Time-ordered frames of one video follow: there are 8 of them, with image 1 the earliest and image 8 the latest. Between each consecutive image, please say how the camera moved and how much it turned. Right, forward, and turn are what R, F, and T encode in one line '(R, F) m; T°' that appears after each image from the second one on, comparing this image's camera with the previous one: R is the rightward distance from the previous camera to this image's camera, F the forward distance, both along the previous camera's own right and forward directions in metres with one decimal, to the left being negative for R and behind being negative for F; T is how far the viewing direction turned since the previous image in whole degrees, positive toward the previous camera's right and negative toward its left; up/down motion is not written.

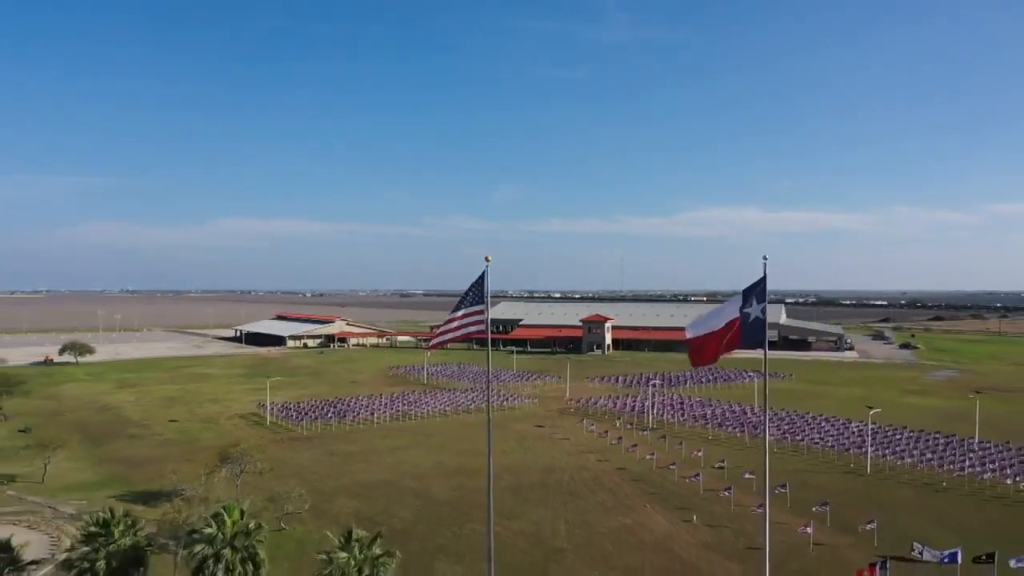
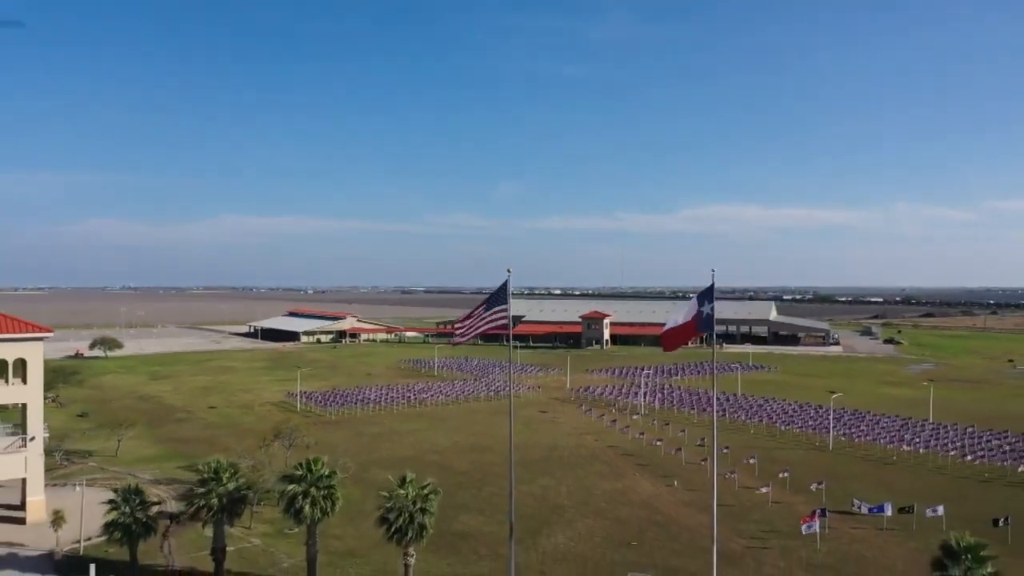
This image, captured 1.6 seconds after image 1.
(-0.5, -6.3) m; 0°
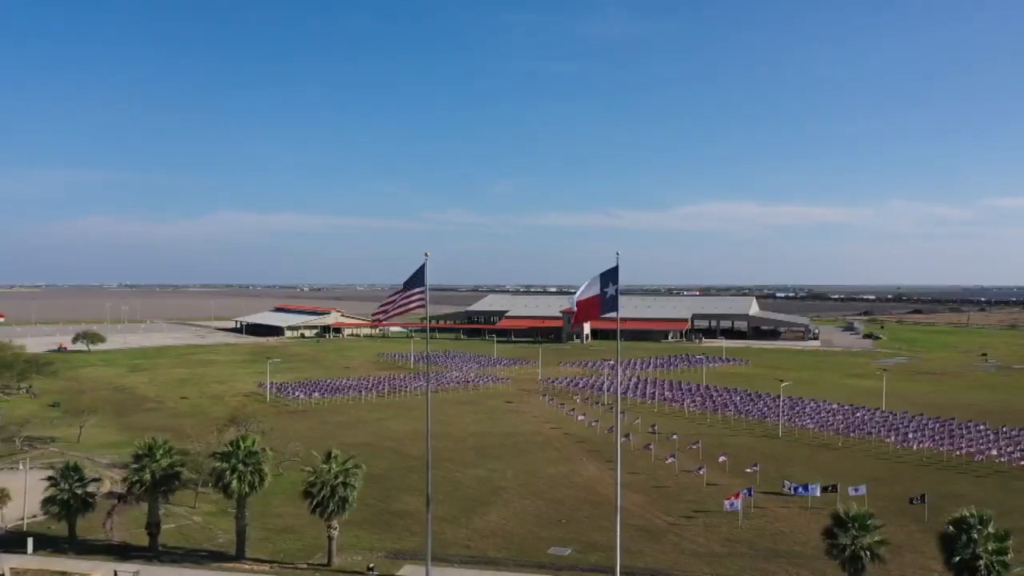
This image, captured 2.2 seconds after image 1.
(+2.8, -1.1) m; 0°
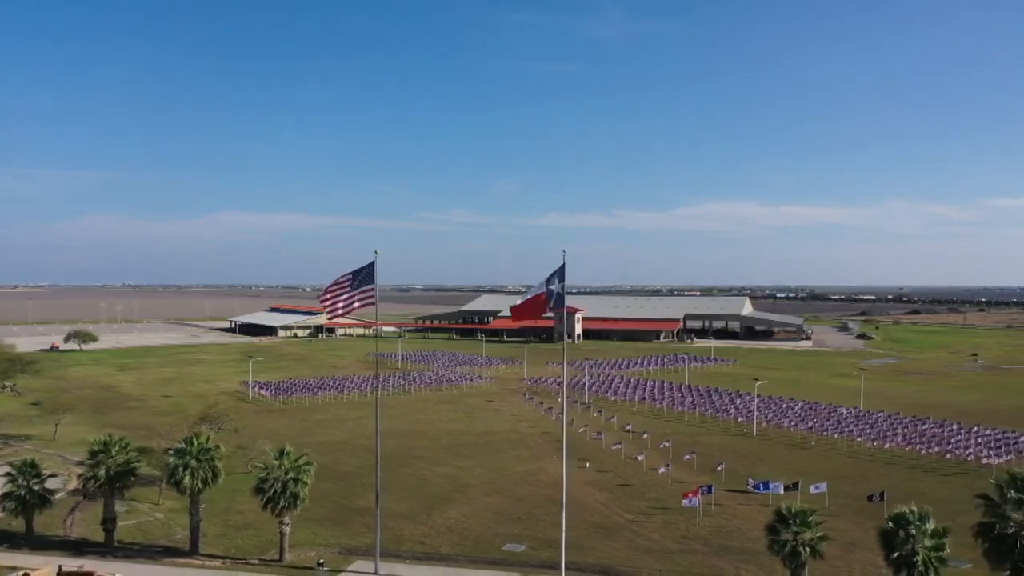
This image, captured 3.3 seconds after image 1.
(+1.9, -0.2) m; 0°
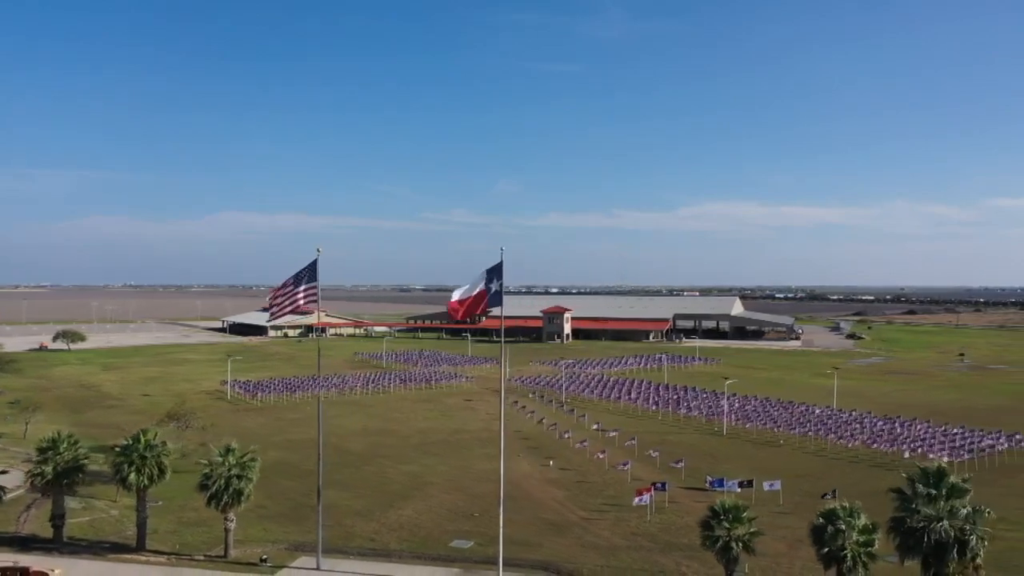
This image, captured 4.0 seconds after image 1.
(+2.1, -0.2) m; 0°
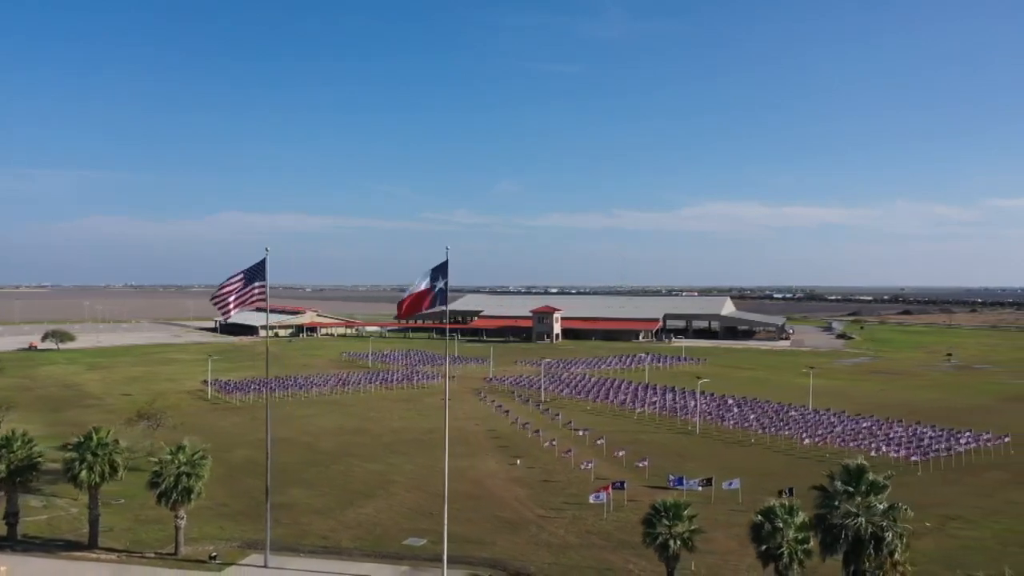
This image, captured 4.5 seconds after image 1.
(+1.9, -0.1) m; 0°
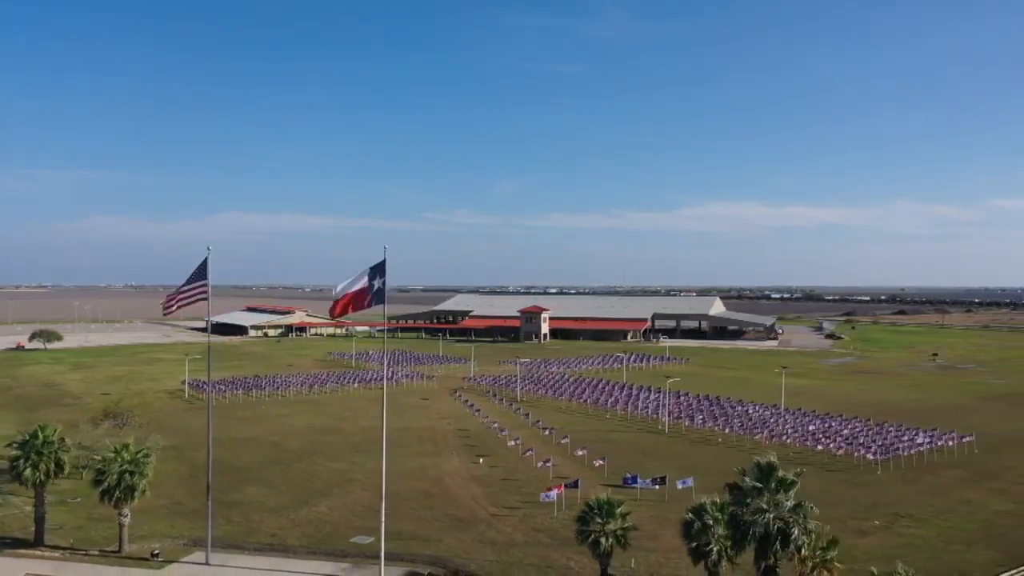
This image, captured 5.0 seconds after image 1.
(+2.2, -0.1) m; 0°
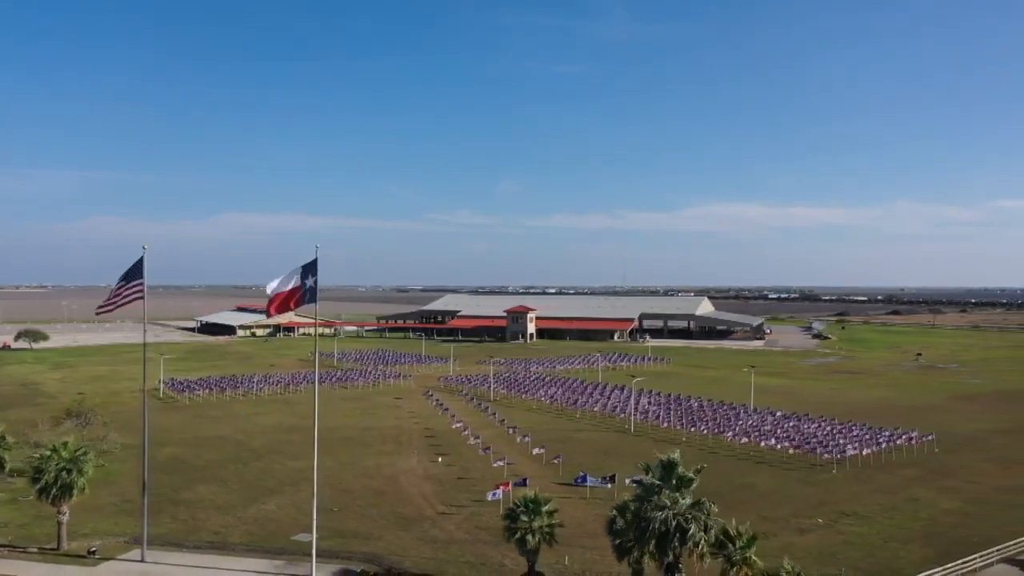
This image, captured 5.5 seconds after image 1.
(+2.4, -0.1) m; 0°
